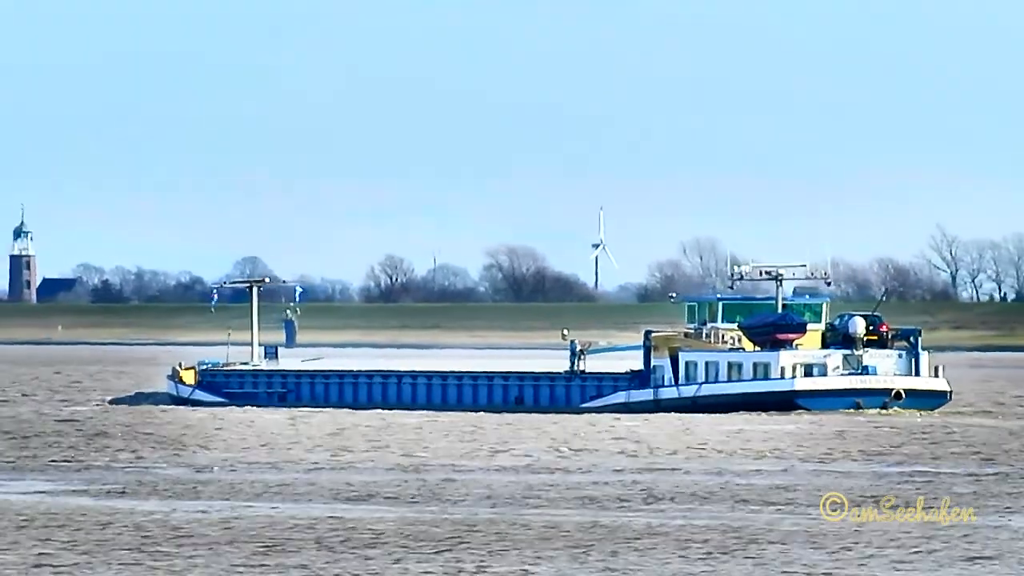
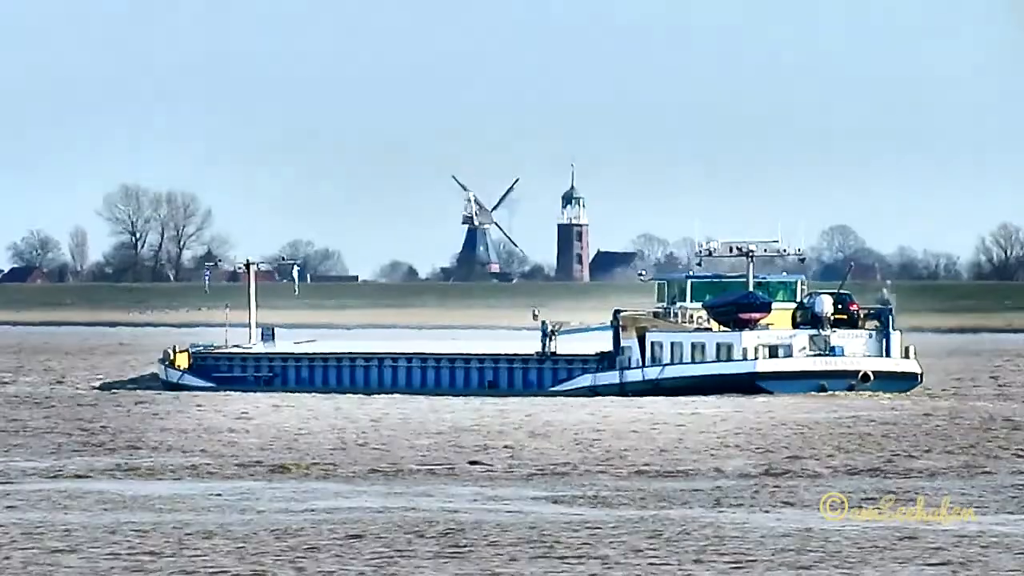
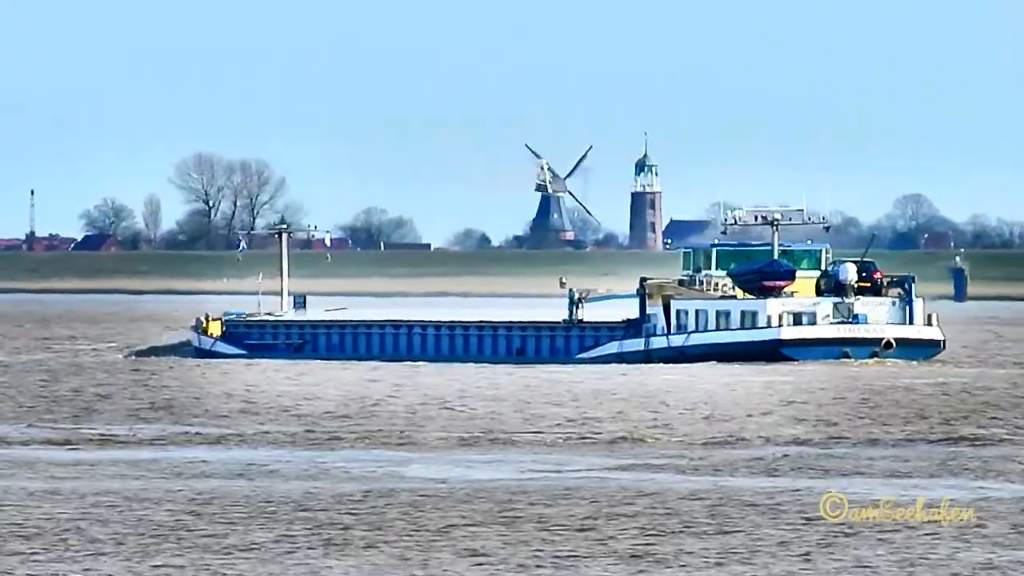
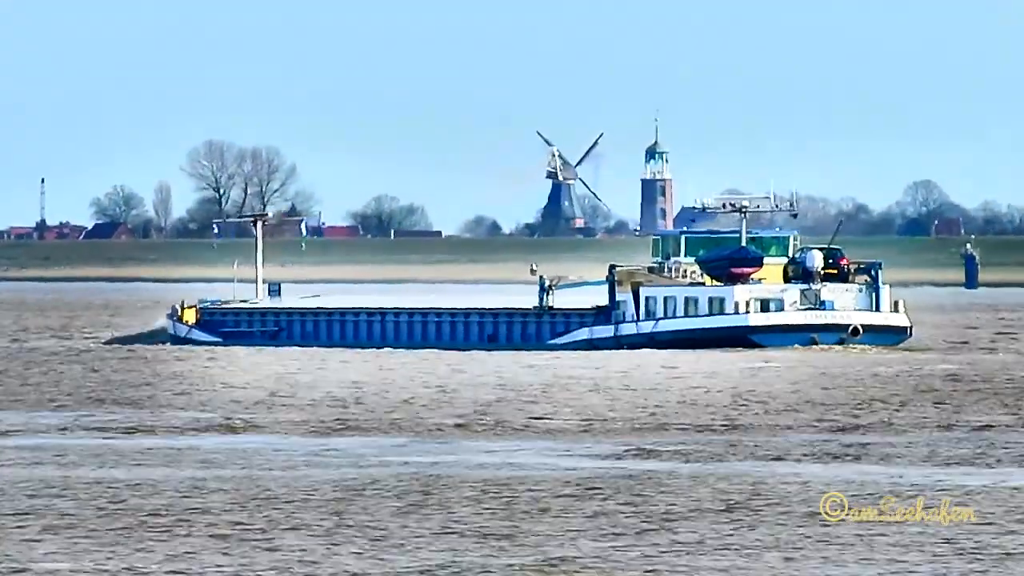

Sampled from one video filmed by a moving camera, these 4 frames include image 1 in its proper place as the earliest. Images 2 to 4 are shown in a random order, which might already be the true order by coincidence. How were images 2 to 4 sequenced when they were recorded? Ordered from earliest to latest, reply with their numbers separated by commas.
2, 3, 4
